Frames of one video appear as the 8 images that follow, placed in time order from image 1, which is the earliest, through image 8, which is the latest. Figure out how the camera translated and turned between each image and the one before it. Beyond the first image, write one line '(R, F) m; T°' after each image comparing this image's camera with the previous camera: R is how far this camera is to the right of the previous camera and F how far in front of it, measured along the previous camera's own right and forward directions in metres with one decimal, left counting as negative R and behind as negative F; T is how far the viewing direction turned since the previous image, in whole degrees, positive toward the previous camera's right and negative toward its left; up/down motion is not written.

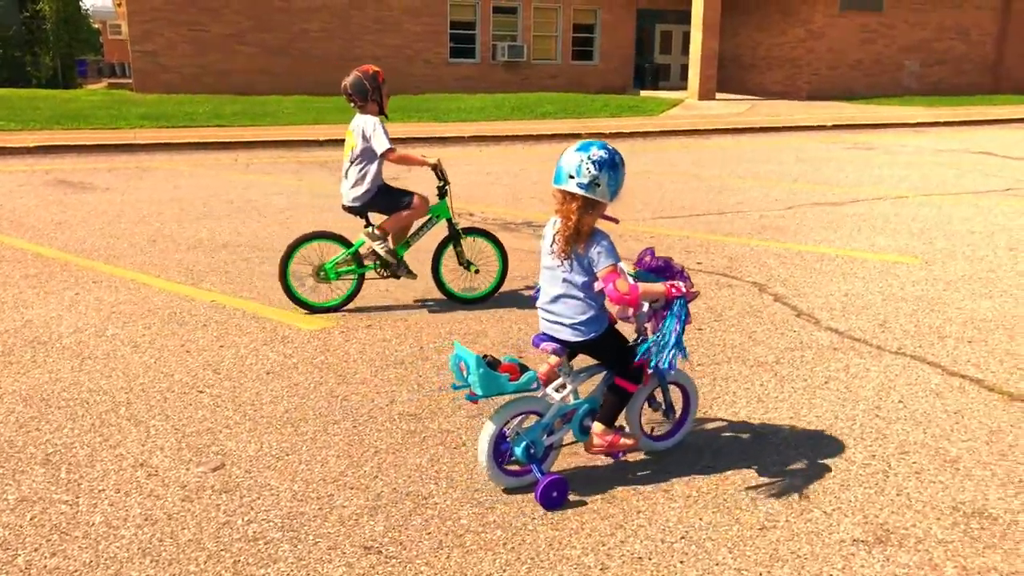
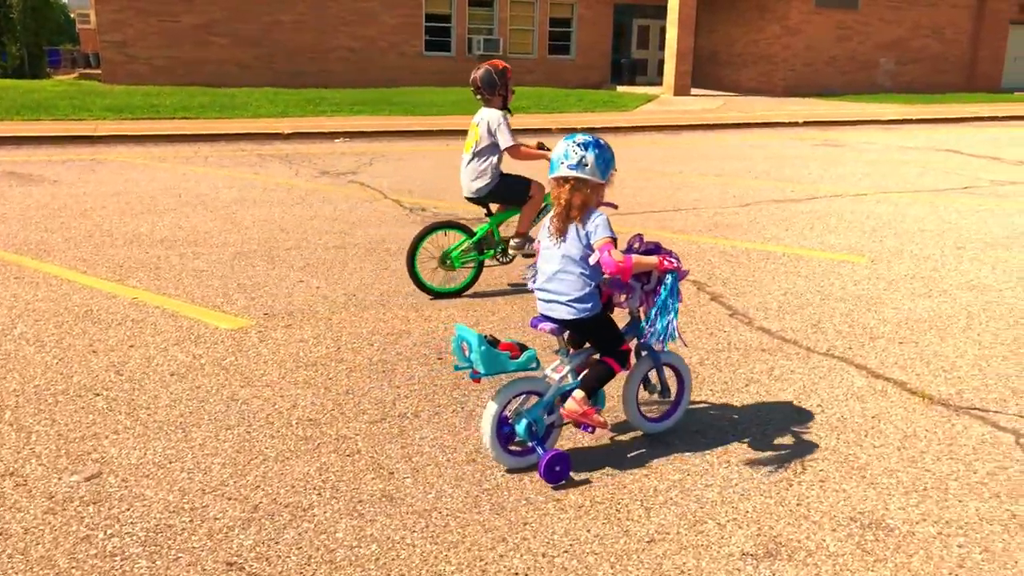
(+0.4, +0.1) m; +1°
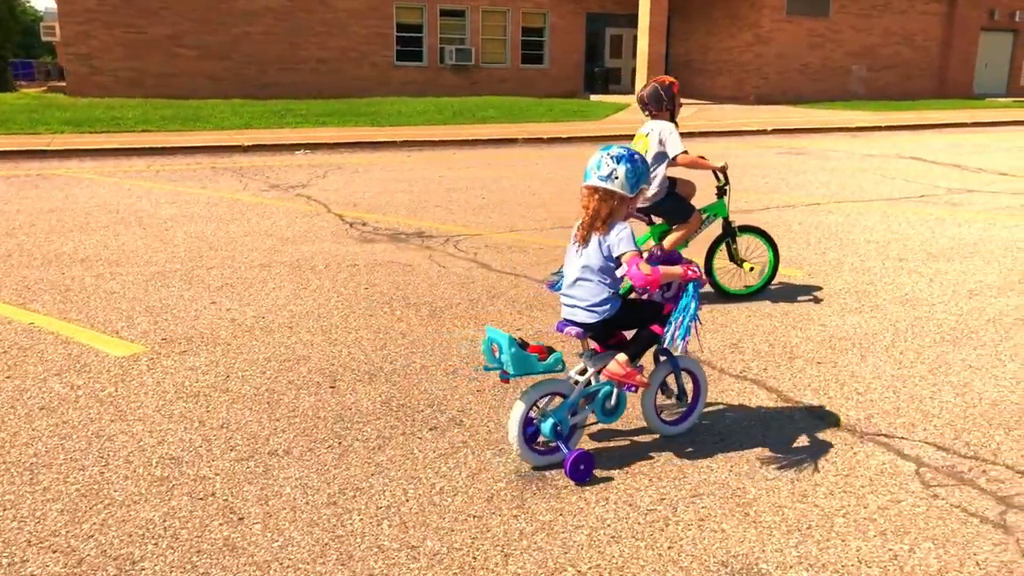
(+0.5, +0.2) m; +1°
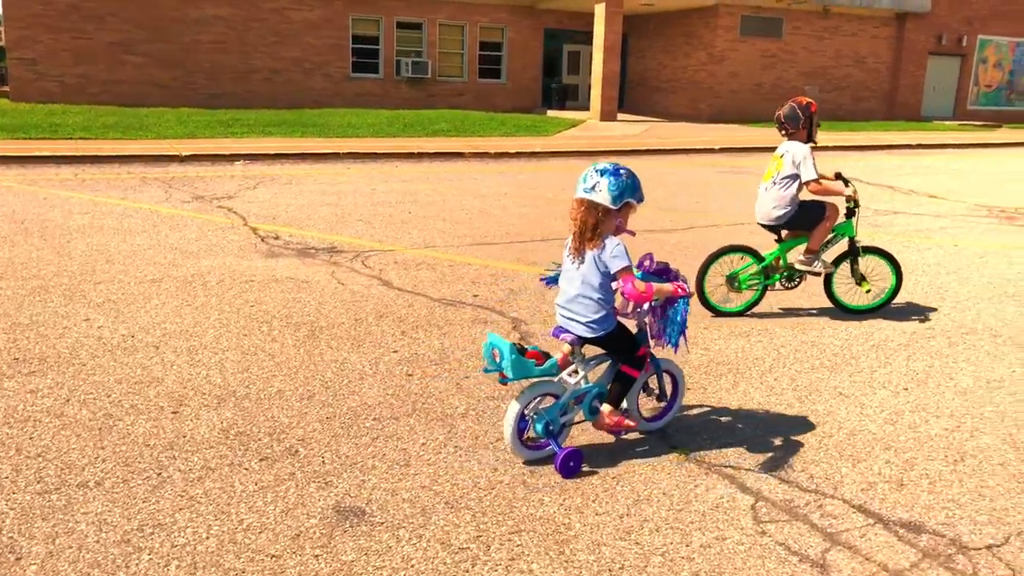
(+0.6, +0.1) m; +2°
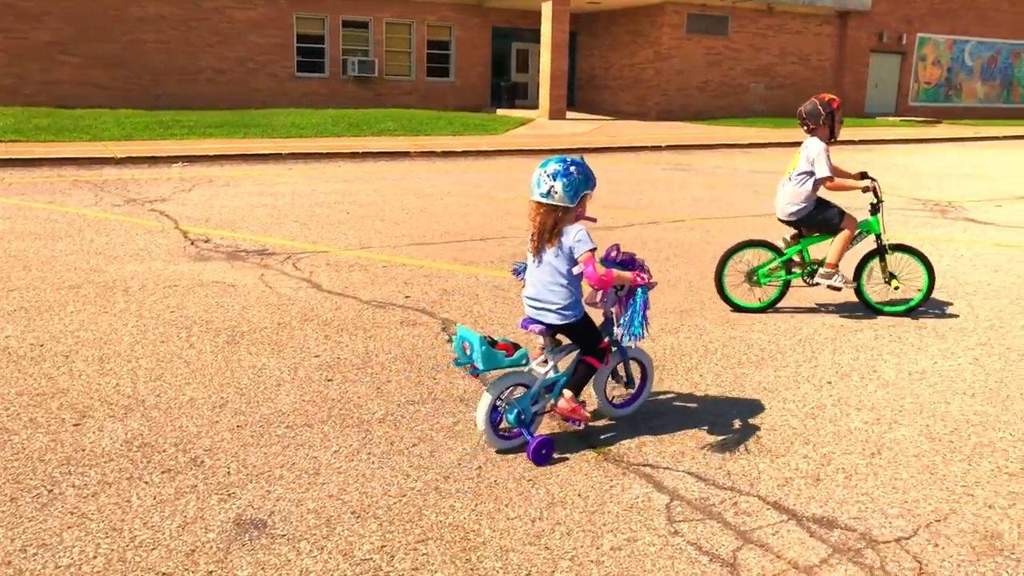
(+0.2, +0.1) m; +3°
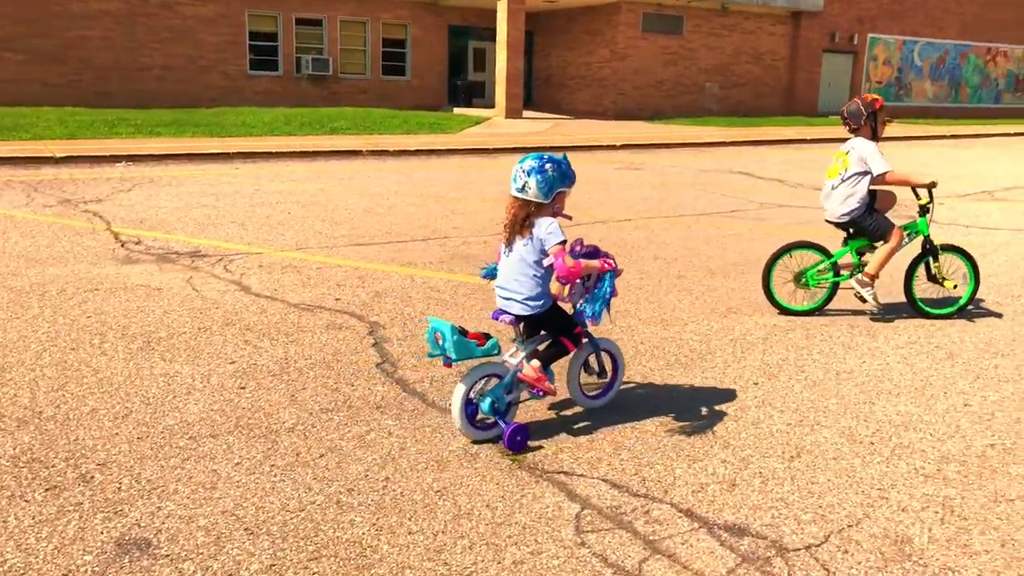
(+0.2, +0.1) m; +2°
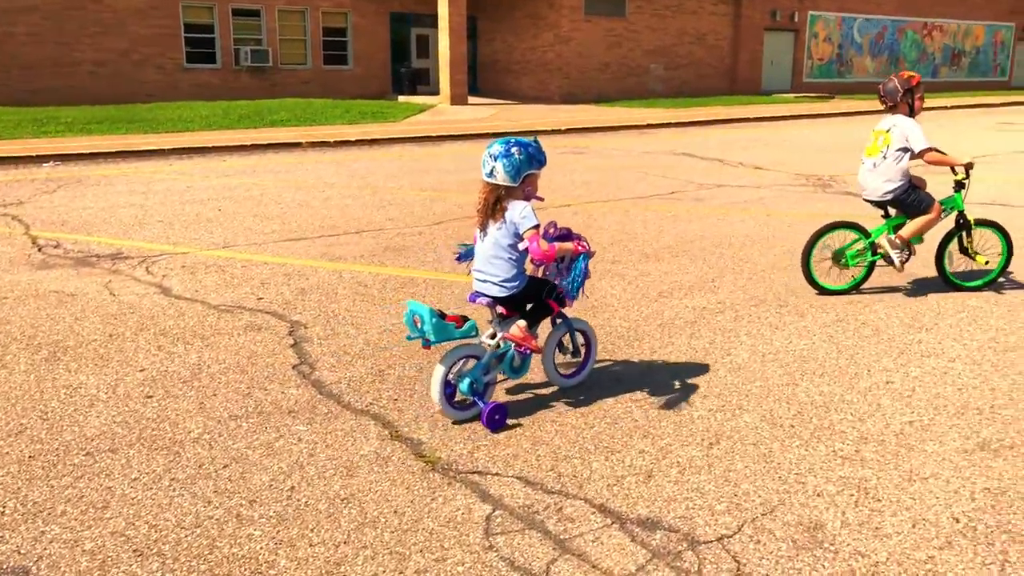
(+0.2, +0.1) m; +3°
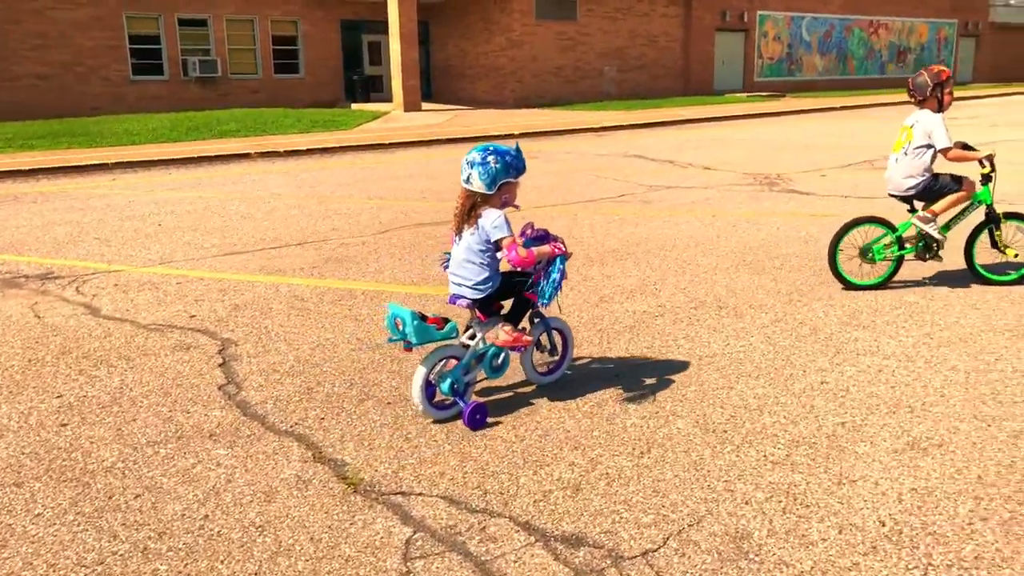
(+0.2, +0.1) m; +2°
